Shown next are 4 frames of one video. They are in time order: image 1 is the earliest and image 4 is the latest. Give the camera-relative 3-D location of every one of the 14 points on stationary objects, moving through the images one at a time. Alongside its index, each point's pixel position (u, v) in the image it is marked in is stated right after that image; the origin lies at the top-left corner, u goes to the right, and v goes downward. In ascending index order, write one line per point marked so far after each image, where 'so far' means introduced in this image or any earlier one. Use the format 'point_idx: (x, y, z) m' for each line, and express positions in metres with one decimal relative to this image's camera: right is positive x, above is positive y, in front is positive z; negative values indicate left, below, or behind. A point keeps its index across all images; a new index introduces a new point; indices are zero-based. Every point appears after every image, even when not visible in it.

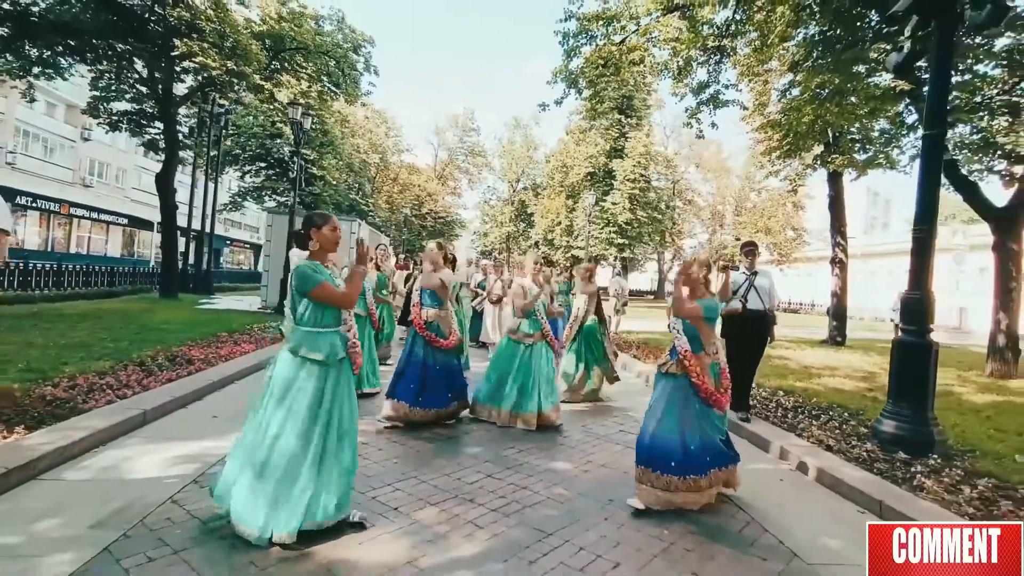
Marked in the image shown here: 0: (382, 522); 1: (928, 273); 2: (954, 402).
0: (-0.8, -1.4, +3.7) m
1: (+3.7, +0.1, +5.4) m
2: (+5.9, -1.5, +8.0) m
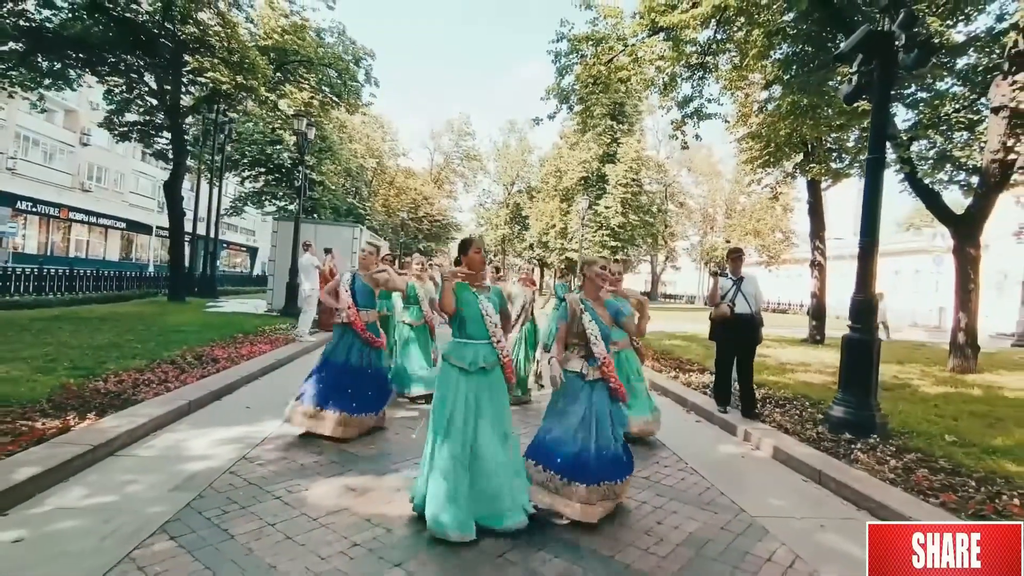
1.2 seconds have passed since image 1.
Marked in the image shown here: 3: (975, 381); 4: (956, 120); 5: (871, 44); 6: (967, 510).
0: (-0.8, -1.5, +4.5) m
1: (+3.7, +0.1, +6.3) m
2: (+5.8, -1.5, +8.9) m
3: (+8.0, -1.6, +10.4) m
4: (+8.7, +3.3, +11.9) m
5: (+3.8, +2.6, +6.4) m
6: (+3.1, -1.5, +4.2) m
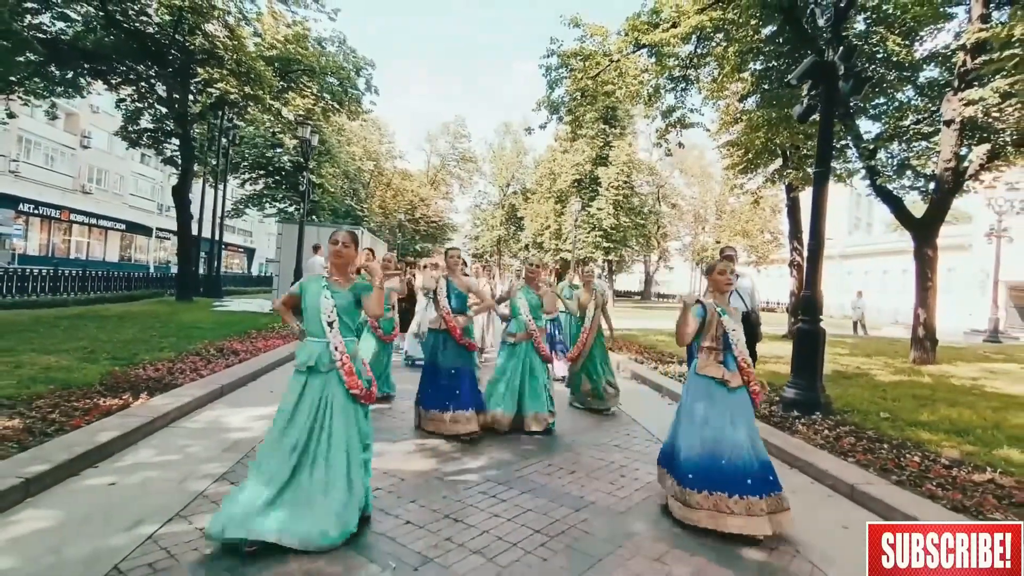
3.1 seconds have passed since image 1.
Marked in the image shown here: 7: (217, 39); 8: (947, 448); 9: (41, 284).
0: (-0.9, -1.4, +5.4) m
1: (+3.6, +0.1, +7.2) m
2: (+5.7, -1.5, +9.8) m
3: (+7.8, -1.6, +11.4) m
4: (+8.5, +3.3, +12.8) m
5: (+3.7, +2.6, +7.3) m
6: (+3.1, -1.5, +5.1) m
7: (-8.8, +7.4, +18.0) m
8: (+4.1, -1.5, +5.7) m
9: (-12.9, +0.1, +16.7) m
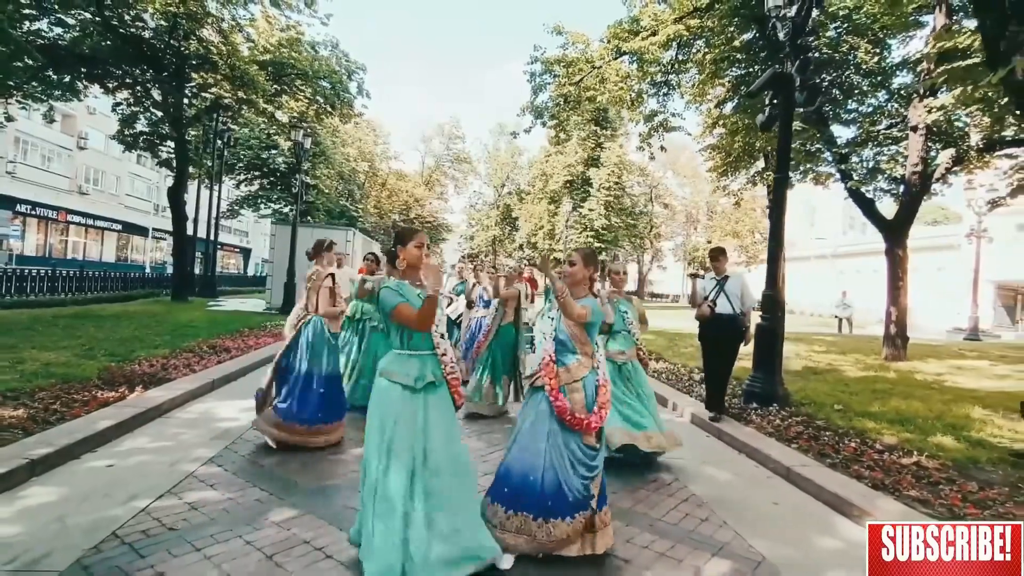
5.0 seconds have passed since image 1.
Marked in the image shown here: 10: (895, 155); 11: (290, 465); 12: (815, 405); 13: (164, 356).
0: (-1.2, -1.4, +5.8) m
1: (+3.3, +0.2, +7.6) m
2: (+5.4, -1.5, +10.3) m
3: (+7.5, -1.5, +11.9) m
4: (+8.2, +3.3, +13.3) m
5: (+3.4, +2.6, +7.8) m
6: (+2.8, -1.5, +5.6) m
7: (-9.1, +7.4, +18.4) m
8: (+3.8, -1.5, +6.1) m
9: (-13.2, +0.1, +17.0) m
10: (+8.5, +3.0, +13.4) m
11: (-1.8, -1.4, +4.8) m
12: (+3.8, -1.5, +7.5) m
13: (-5.1, -1.0, +8.9) m
